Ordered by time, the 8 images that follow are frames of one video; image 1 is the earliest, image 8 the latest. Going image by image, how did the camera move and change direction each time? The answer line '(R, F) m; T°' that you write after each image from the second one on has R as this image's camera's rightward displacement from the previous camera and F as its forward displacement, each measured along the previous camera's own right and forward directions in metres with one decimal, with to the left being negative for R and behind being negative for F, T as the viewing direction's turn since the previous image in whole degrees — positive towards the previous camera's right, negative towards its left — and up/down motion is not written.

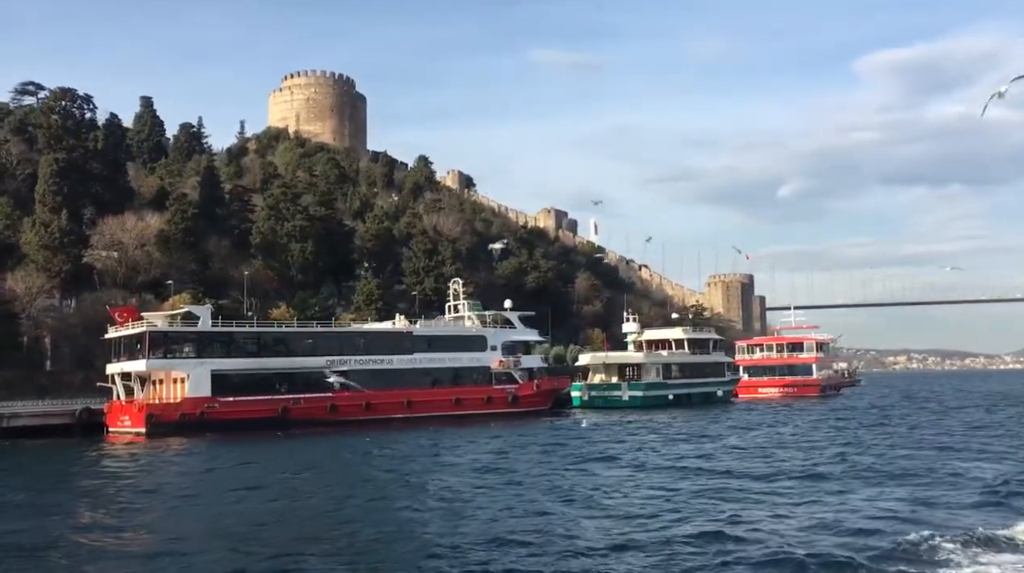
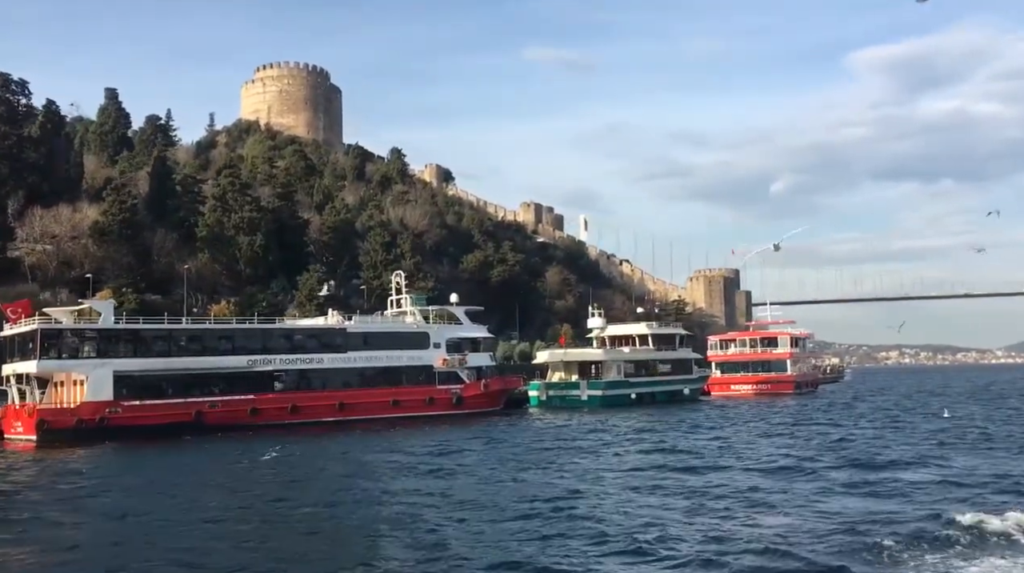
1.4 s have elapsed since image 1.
(+1.8, +2.7) m; 0°
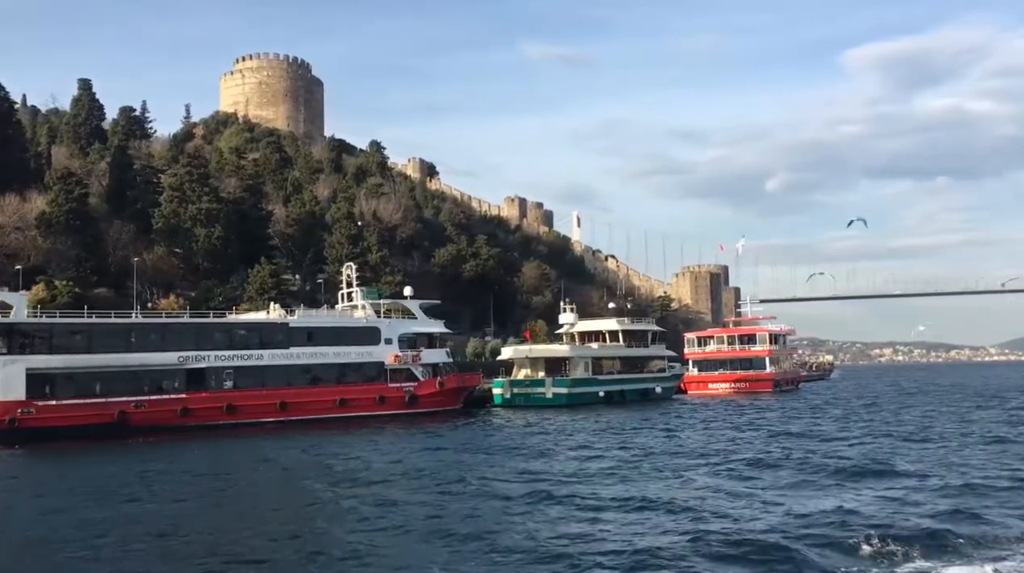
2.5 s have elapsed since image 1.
(+1.4, +2.1) m; 0°
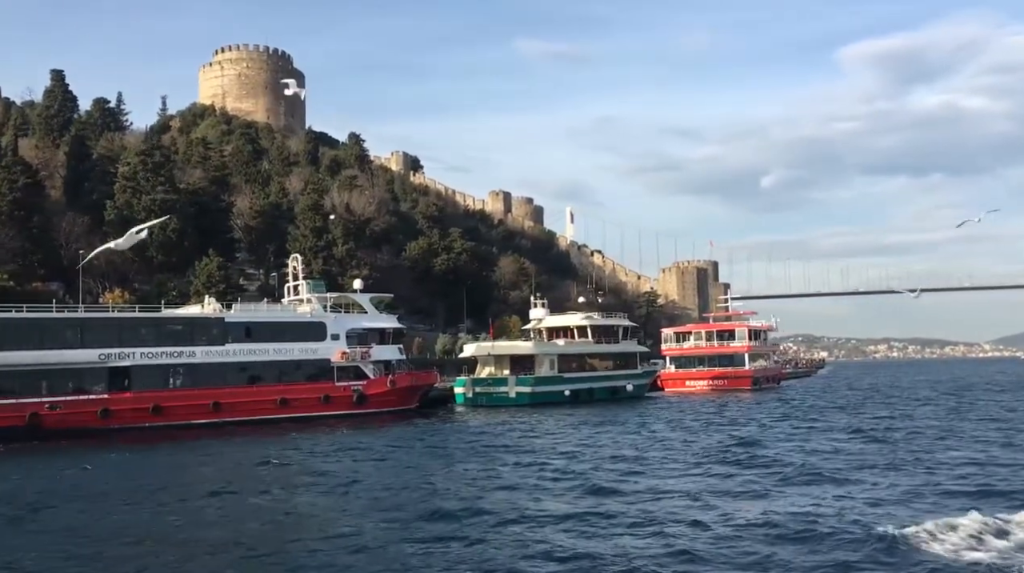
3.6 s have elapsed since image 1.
(+1.4, +2.1) m; 0°
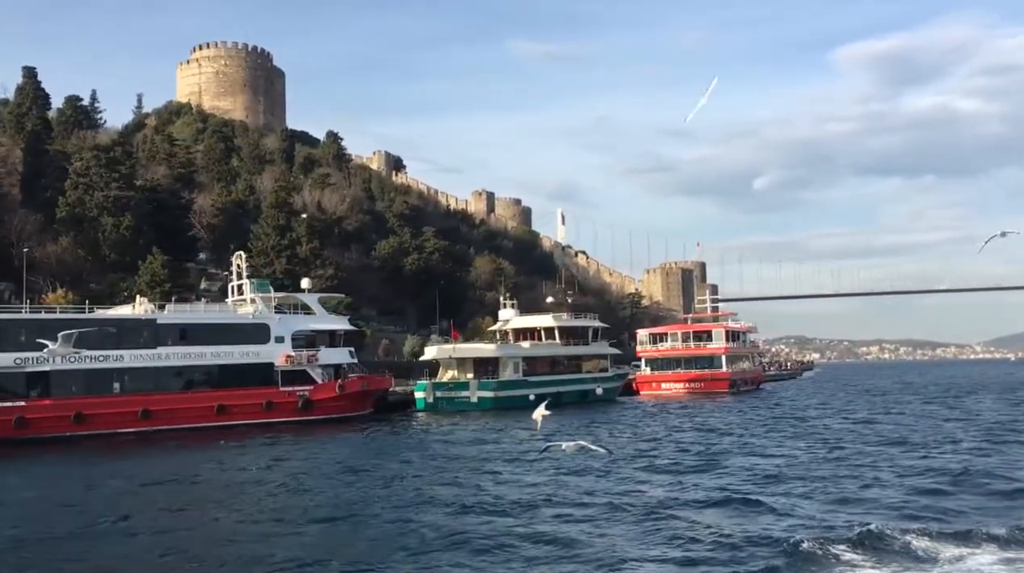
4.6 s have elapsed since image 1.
(+1.2, +1.9) m; 0°
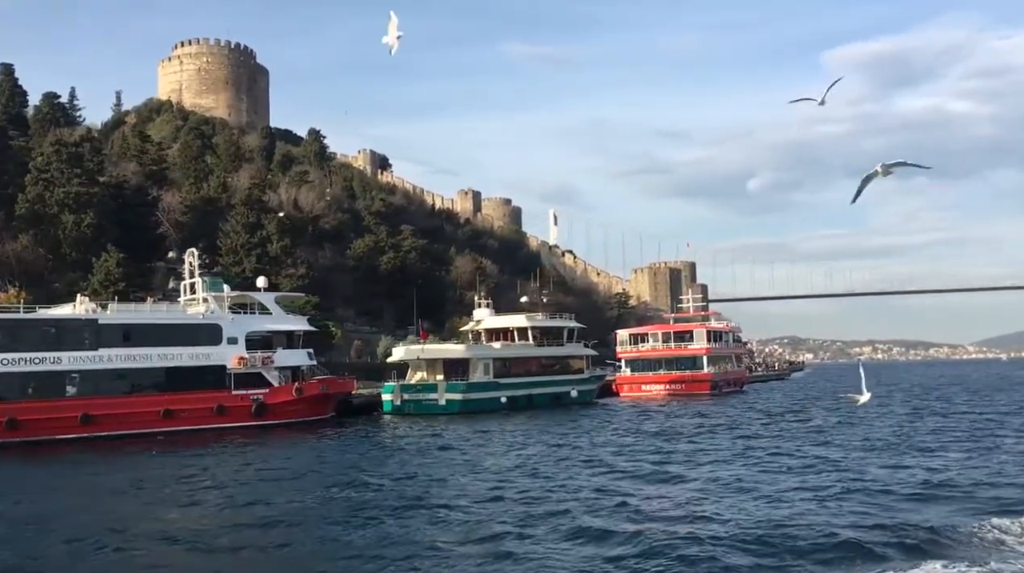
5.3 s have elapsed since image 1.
(+0.9, +1.5) m; 0°
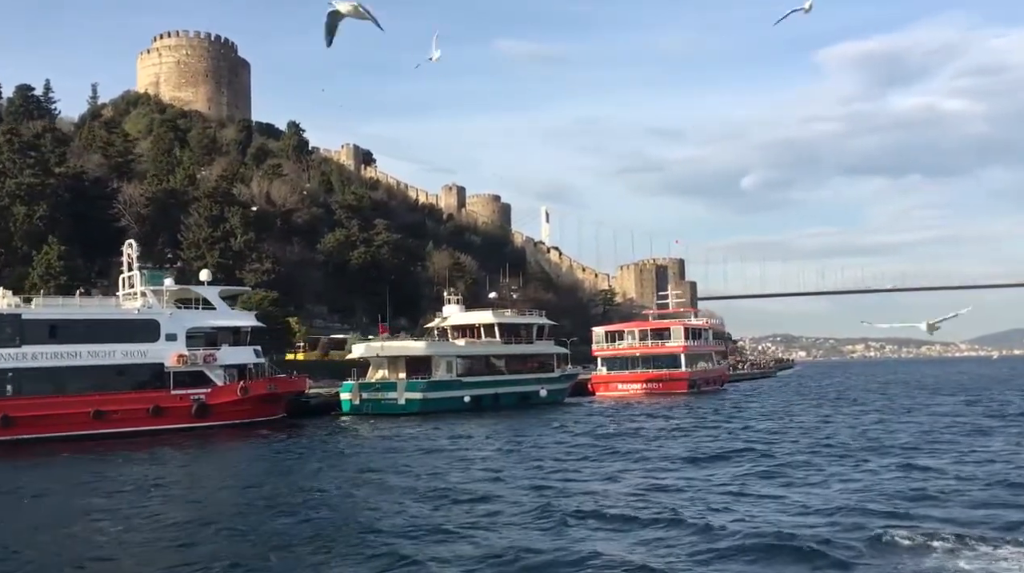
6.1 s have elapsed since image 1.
(+1.1, +1.7) m; 0°
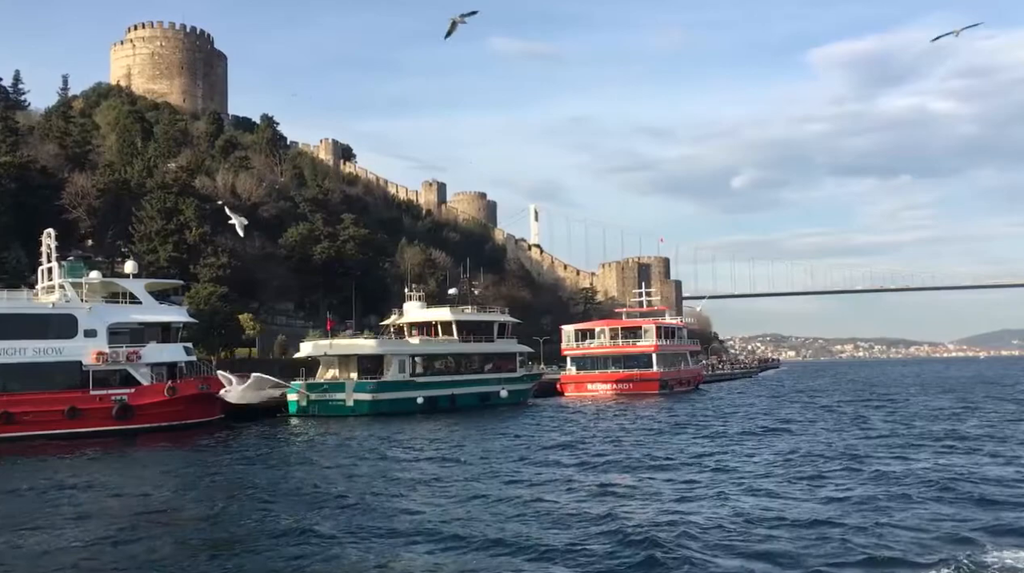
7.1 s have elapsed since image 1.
(+1.2, +2.0) m; +1°
